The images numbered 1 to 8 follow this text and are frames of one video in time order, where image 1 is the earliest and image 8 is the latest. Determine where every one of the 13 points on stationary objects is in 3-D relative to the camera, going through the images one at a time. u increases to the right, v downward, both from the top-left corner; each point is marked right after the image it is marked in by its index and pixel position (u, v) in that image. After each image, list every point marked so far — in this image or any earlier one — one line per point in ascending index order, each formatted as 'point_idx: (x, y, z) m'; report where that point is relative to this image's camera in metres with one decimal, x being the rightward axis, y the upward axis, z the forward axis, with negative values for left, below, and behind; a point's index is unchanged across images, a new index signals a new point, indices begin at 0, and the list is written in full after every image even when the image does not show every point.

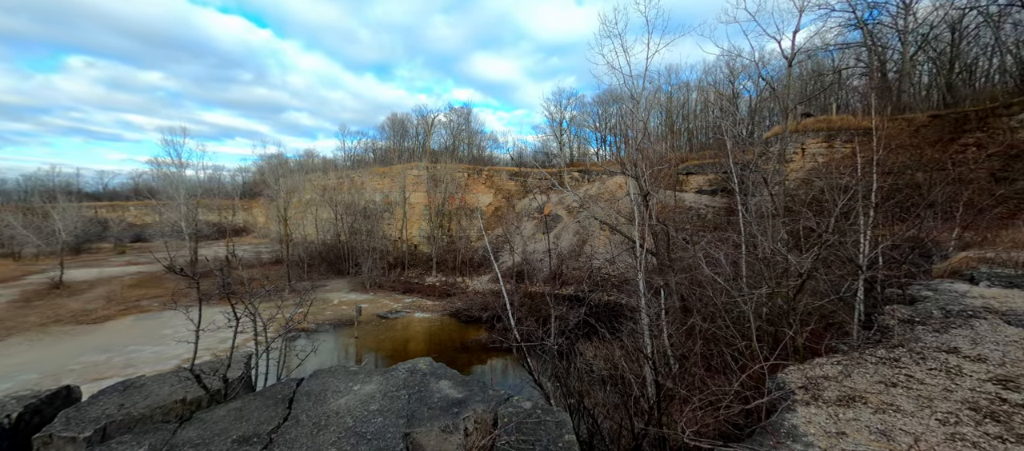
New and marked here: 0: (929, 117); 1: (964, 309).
0: (+14.1, +3.6, +13.1) m
1: (+7.3, -1.4, +6.4) m
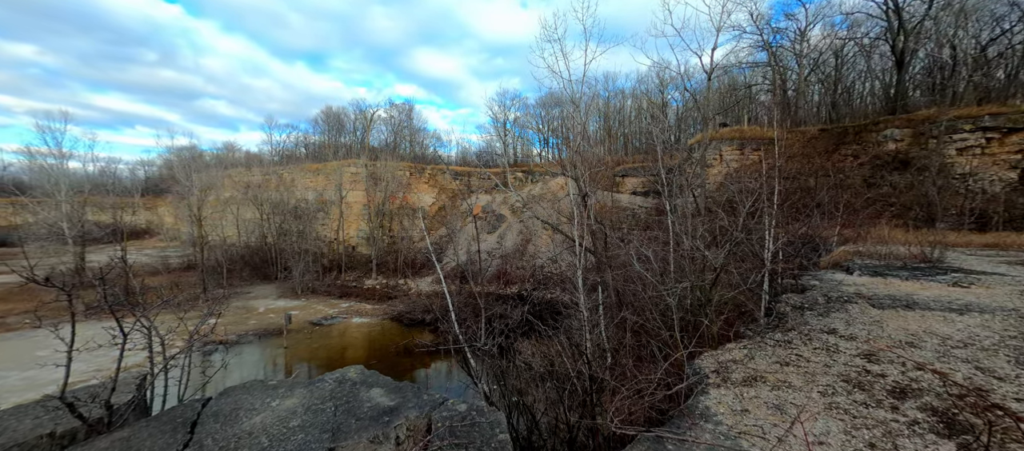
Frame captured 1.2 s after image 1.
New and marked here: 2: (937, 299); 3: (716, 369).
0: (+12.0, +3.7, +15.2) m
1: (+6.3, -1.3, +7.5) m
2: (+7.1, -1.3, +6.6) m
3: (+2.7, -2.0, +5.3) m
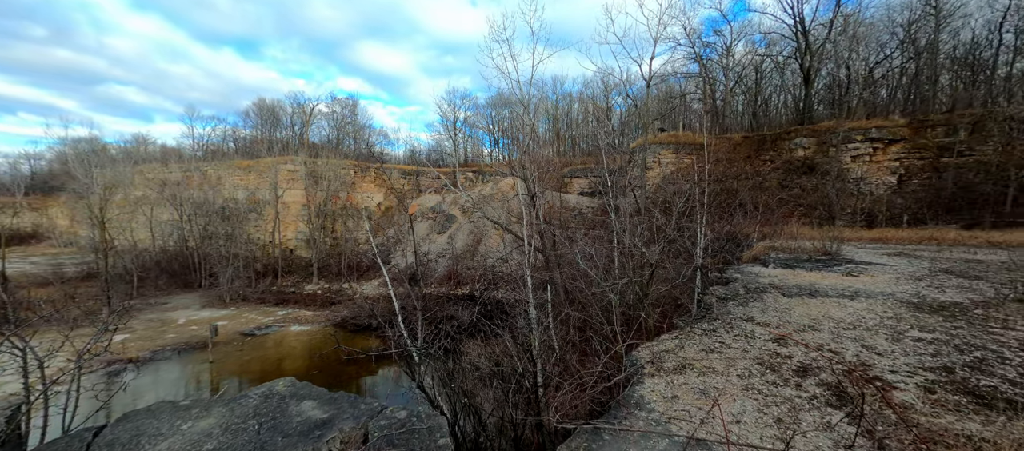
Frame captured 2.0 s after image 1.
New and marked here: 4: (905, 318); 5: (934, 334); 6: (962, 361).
0: (+9.9, +3.8, +16.7) m
1: (+5.2, -1.3, +8.4) m
2: (+6.2, -1.2, +7.6) m
3: (+2.0, -2.0, +5.8) m
4: (+5.7, -1.4, +5.8) m
5: (+5.3, -1.4, +5.0) m
6: (+4.7, -1.5, +4.1) m
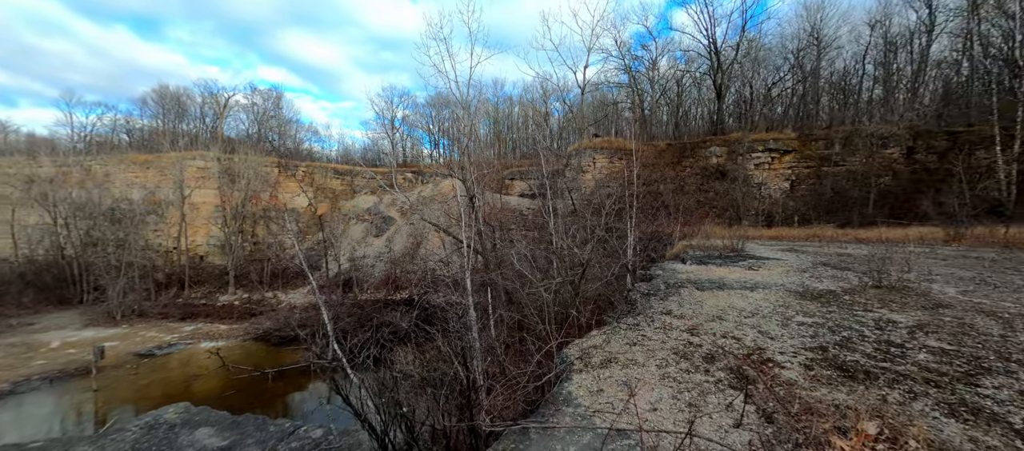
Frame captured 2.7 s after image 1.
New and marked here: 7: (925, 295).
0: (+7.2, +3.7, +18.2) m
1: (+3.9, -1.3, +9.3) m
2: (+5.0, -1.2, +8.6) m
3: (+1.1, -2.0, +6.2) m
4: (+4.8, -1.4, +6.7) m
5: (+4.5, -1.4, +5.9) m
6: (+4.0, -1.5, +4.9) m
7: (+6.3, -1.1, +6.1) m
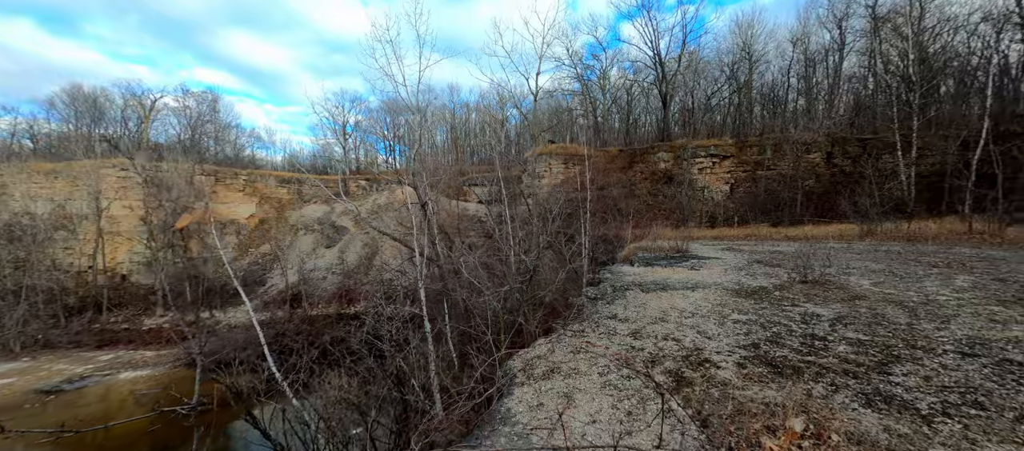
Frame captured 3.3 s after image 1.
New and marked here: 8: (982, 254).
0: (+5.0, +3.6, +18.8) m
1: (+2.8, -1.4, +9.5) m
2: (+3.9, -1.3, +9.0) m
3: (+0.4, -2.1, +6.2) m
4: (+4.0, -1.4, +7.1) m
5: (+3.8, -1.4, +6.2) m
6: (+3.4, -1.5, +5.2) m
7: (+5.5, -1.1, +6.6) m
8: (+9.4, -0.6, +7.8) m
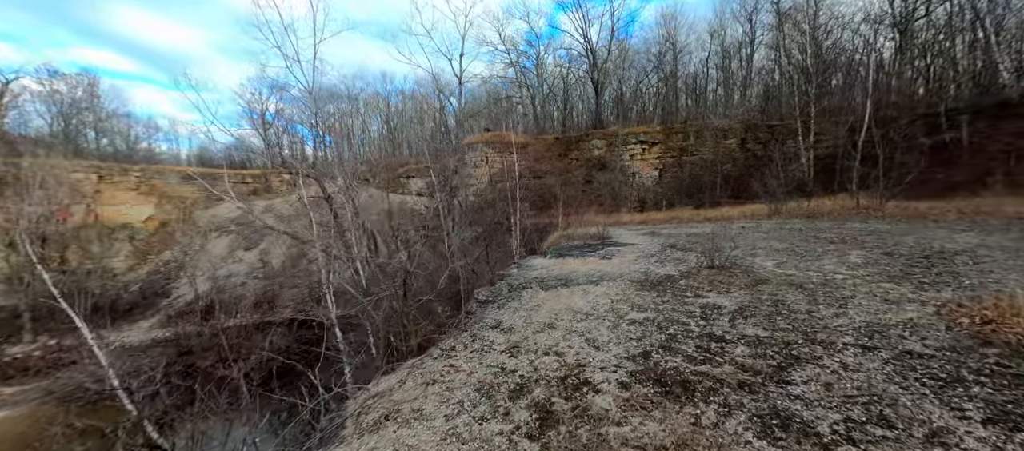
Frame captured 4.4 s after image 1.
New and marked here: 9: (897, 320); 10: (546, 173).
0: (+1.8, +4.2, +18.7) m
1: (+1.1, -1.1, +9.3) m
2: (+2.3, -0.9, +8.9) m
3: (-0.8, -2.0, +5.7) m
4: (+2.6, -1.1, +7.1) m
5: (+2.5, -1.2, +6.2) m
6: (+2.3, -1.3, +5.2) m
7: (+4.2, -0.8, +6.8) m
8: (+7.8, -0.1, +8.5) m
9: (+4.3, -1.0, +4.4) m
10: (+1.5, +2.5, +18.2) m
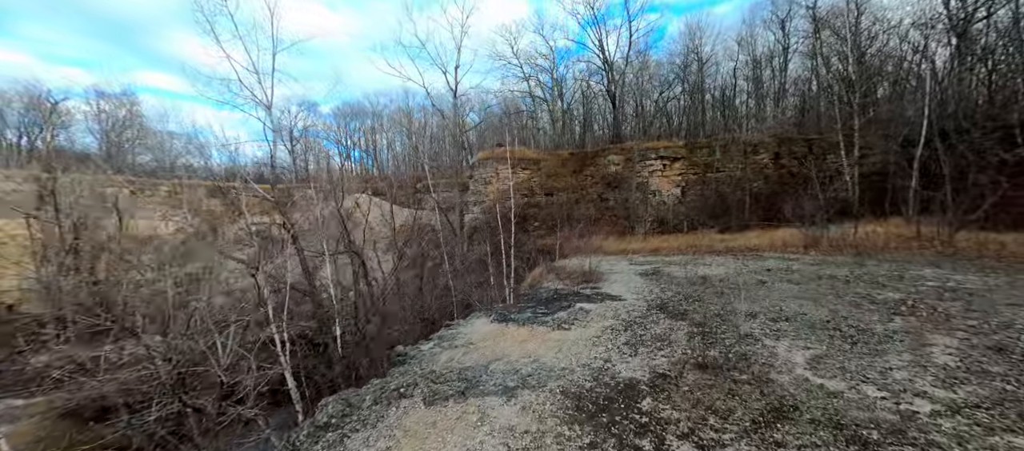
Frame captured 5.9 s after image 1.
0: (+2.3, +3.2, +17.7) m
1: (+0.9, -1.7, +8.2) m
2: (+2.0, -1.5, +7.7) m
3: (-1.3, -2.4, +4.7) m
4: (+2.2, -1.6, +5.8) m
5: (+2.1, -1.7, +5.0) m
6: (+1.8, -1.7, +4.0) m
7: (+3.8, -1.3, +5.5) m
8: (+7.5, -0.7, +7.0) m
9: (+3.8, -1.4, +3.1) m
10: (+2.0, +1.5, +17.2) m
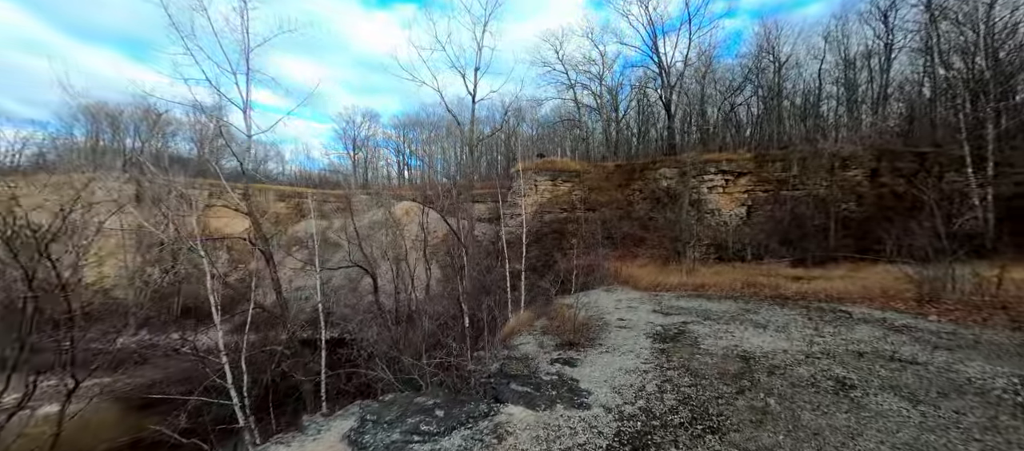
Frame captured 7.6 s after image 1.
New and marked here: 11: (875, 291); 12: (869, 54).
0: (+3.9, +2.5, +16.0) m
1: (+0.9, -2.1, +6.7) m
2: (+2.0, -2.0, +6.1) m
3: (-1.7, -2.7, +3.6) m
4: (+1.9, -2.0, +4.2) m
5: (+1.7, -2.1, +3.4) m
6: (+1.2, -2.1, +2.4) m
7: (+3.4, -1.8, +3.7) m
8: (+7.4, -1.4, +4.6) m
9: (+3.1, -1.9, +1.3) m
10: (+3.5, +0.8, +15.5) m
11: (+8.4, -1.2, +9.0) m
12: (+18.0, +8.6, +19.7) m
